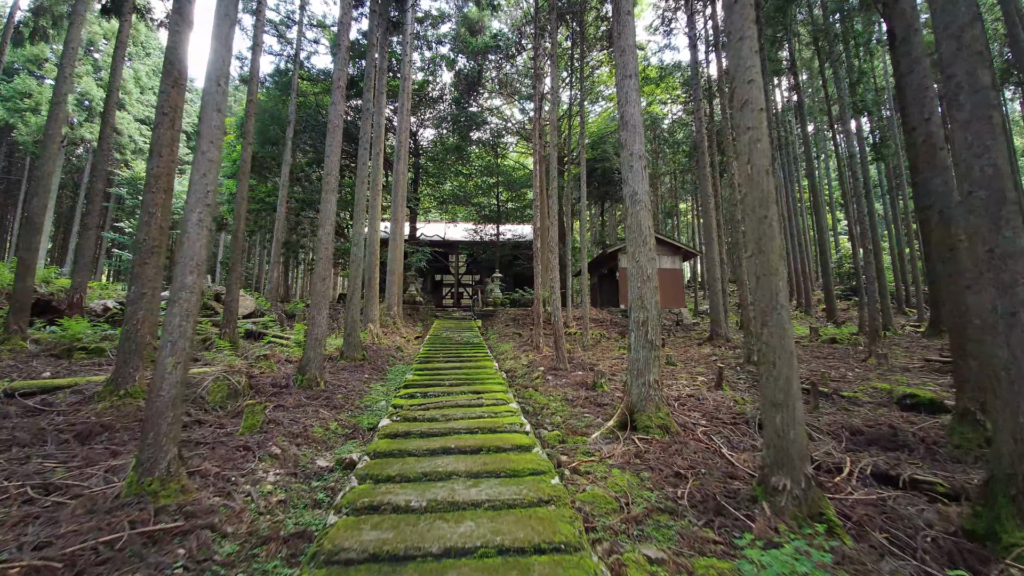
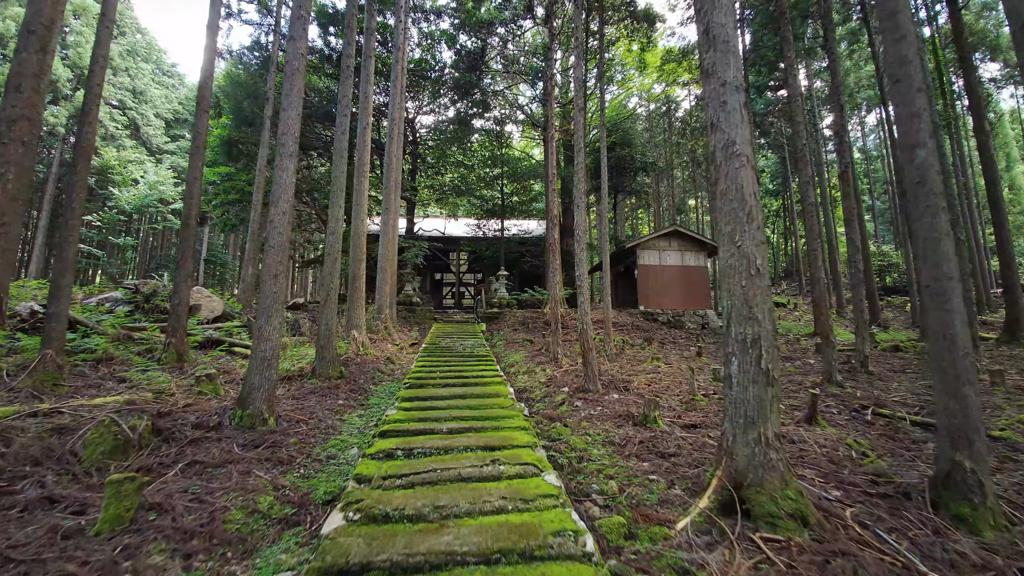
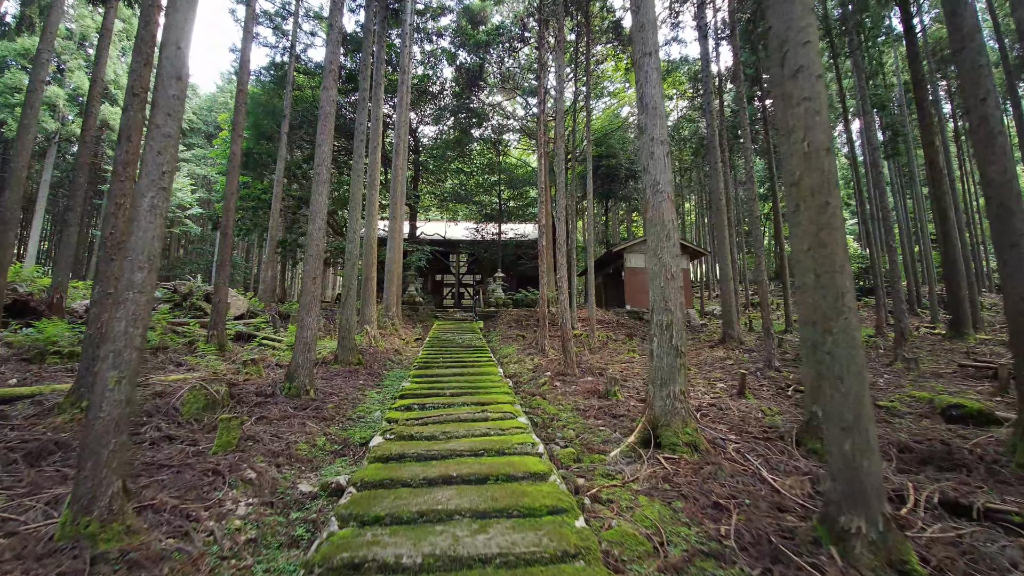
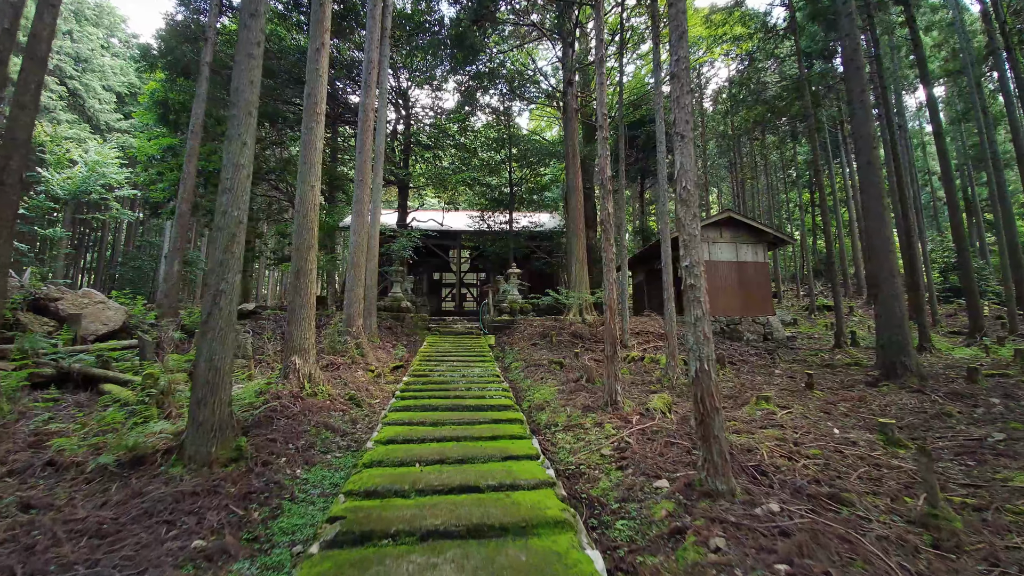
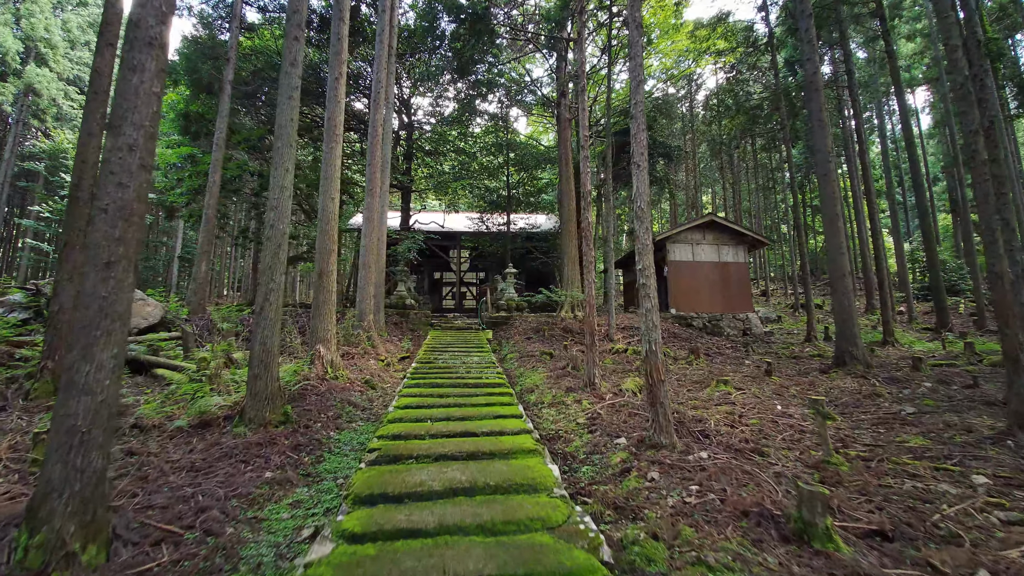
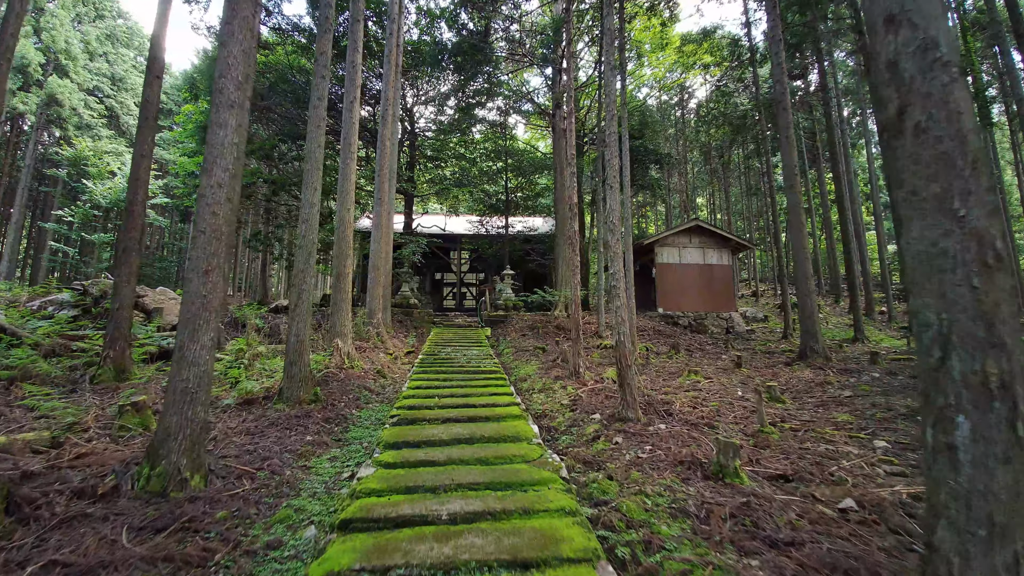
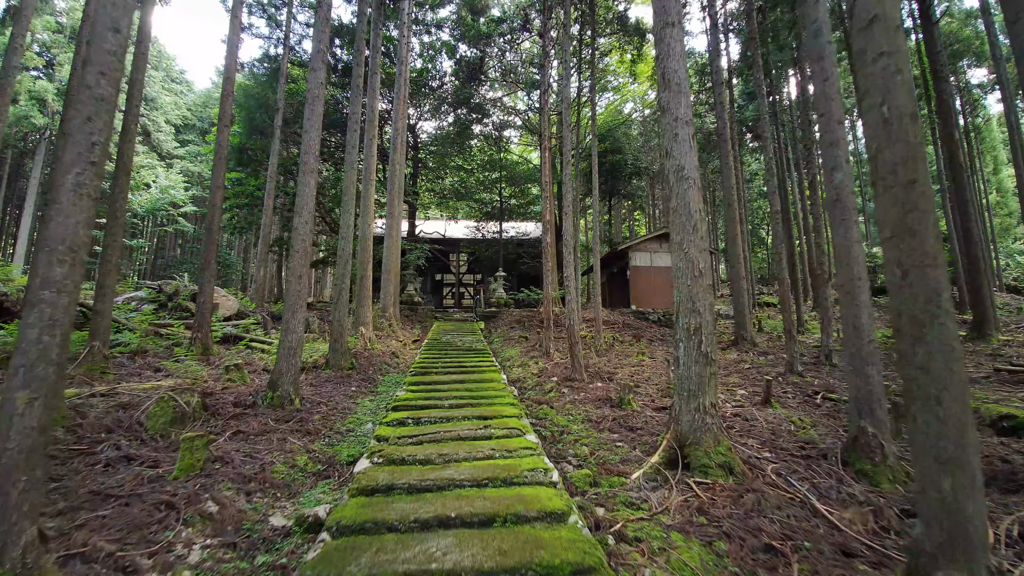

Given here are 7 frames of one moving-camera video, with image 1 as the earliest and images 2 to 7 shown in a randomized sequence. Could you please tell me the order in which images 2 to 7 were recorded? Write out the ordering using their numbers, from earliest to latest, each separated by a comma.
3, 7, 2, 6, 5, 4
